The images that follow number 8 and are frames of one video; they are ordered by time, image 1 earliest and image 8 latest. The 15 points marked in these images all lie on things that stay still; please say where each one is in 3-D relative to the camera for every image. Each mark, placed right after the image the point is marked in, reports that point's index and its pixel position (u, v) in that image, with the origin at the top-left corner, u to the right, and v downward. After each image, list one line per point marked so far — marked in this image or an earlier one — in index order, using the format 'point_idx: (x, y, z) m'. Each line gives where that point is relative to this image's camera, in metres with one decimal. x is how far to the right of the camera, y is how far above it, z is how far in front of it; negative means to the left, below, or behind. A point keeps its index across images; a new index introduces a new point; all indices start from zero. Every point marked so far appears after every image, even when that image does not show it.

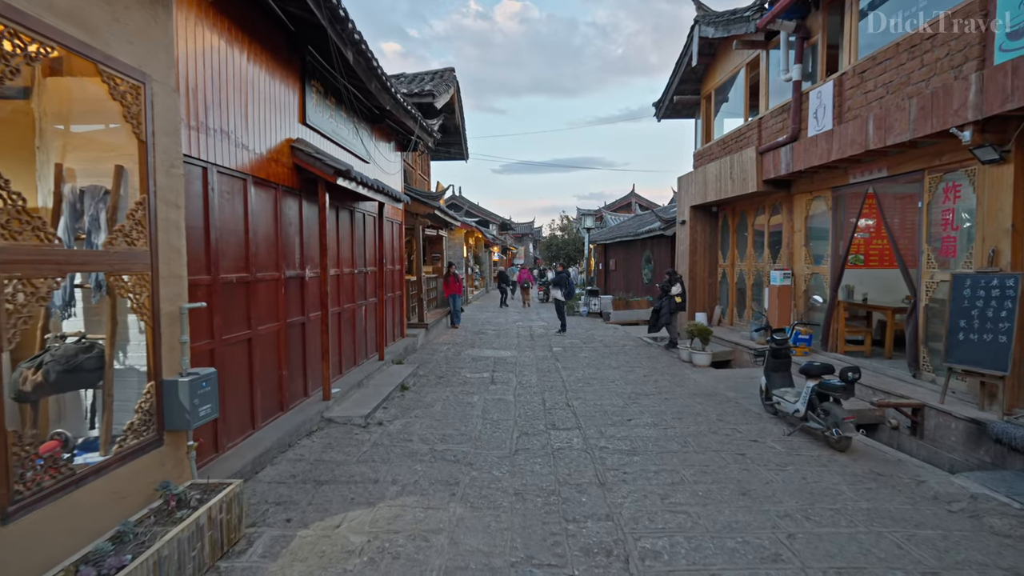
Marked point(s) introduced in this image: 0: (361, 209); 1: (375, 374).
0: (-2.0, +1.0, +7.7) m
1: (-1.7, -1.1, +7.3) m
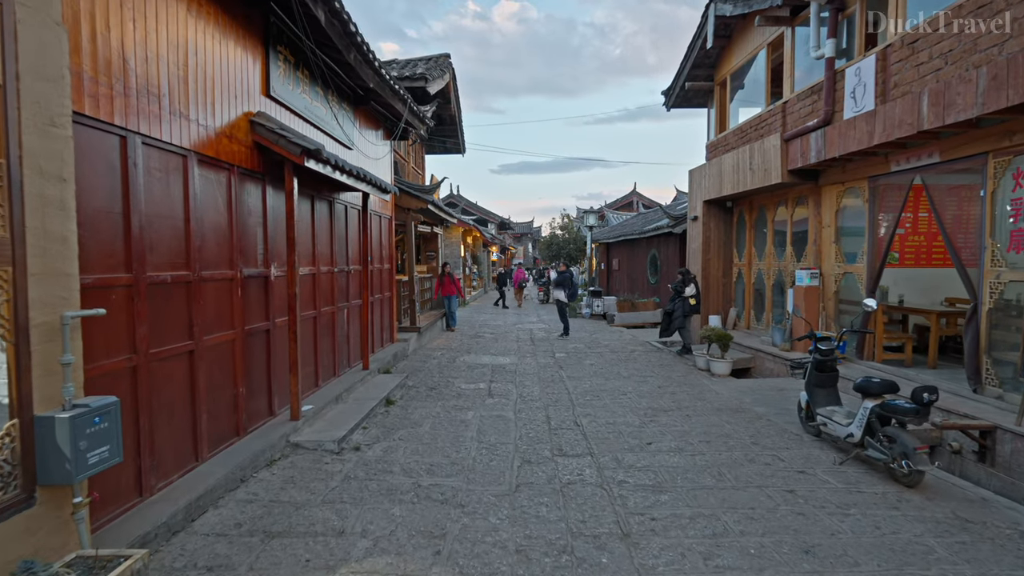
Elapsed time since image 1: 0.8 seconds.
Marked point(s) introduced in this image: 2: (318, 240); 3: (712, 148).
0: (-2.0, +1.0, +6.9) m
1: (-1.7, -1.1, +6.5) m
2: (-2.0, +0.5, +6.1) m
3: (+3.7, +2.6, +10.9) m
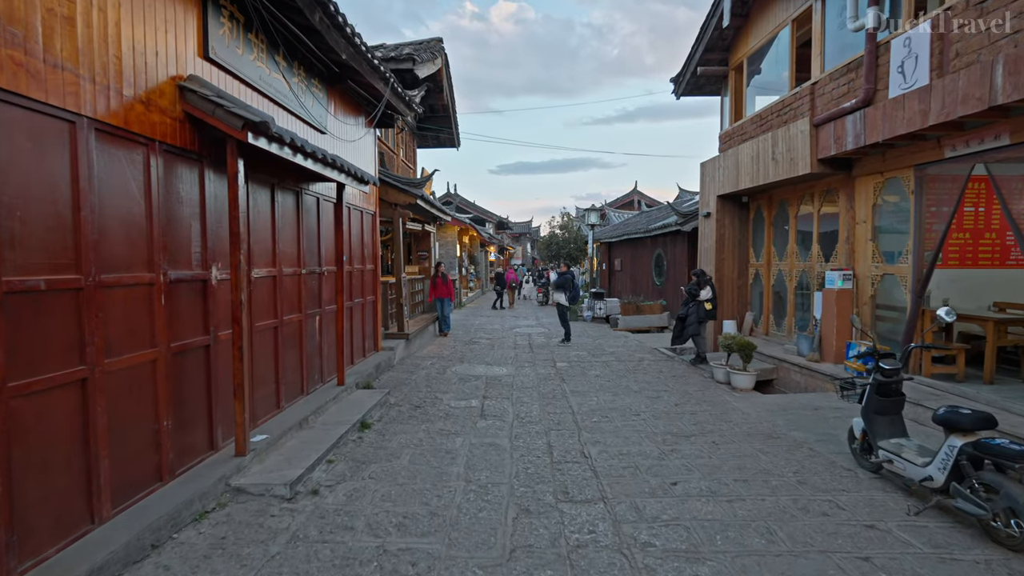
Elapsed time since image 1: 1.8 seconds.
0: (-2.1, +1.0, +6.0) m
1: (-1.8, -1.1, +5.6) m
2: (-2.1, +0.5, +5.3) m
3: (+3.7, +2.6, +10.1) m
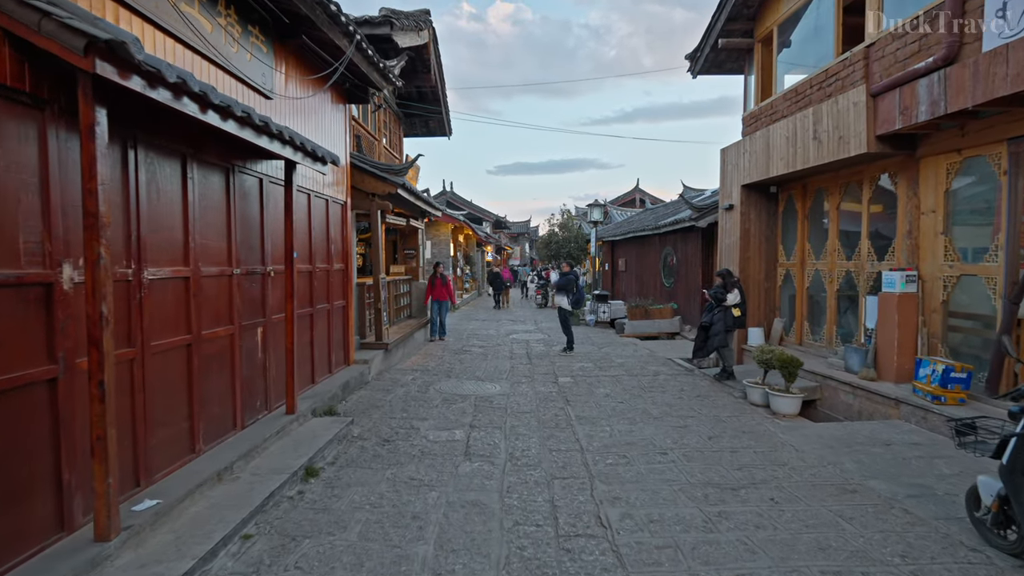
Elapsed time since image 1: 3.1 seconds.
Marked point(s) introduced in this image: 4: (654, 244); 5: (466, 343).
0: (-2.1, +0.9, +4.7) m
1: (-1.8, -1.2, +4.4) m
2: (-2.1, +0.4, +4.0) m
3: (+3.6, +2.6, +8.8) m
4: (+3.7, +1.1, +15.2) m
5: (-0.9, -1.1, +11.3) m
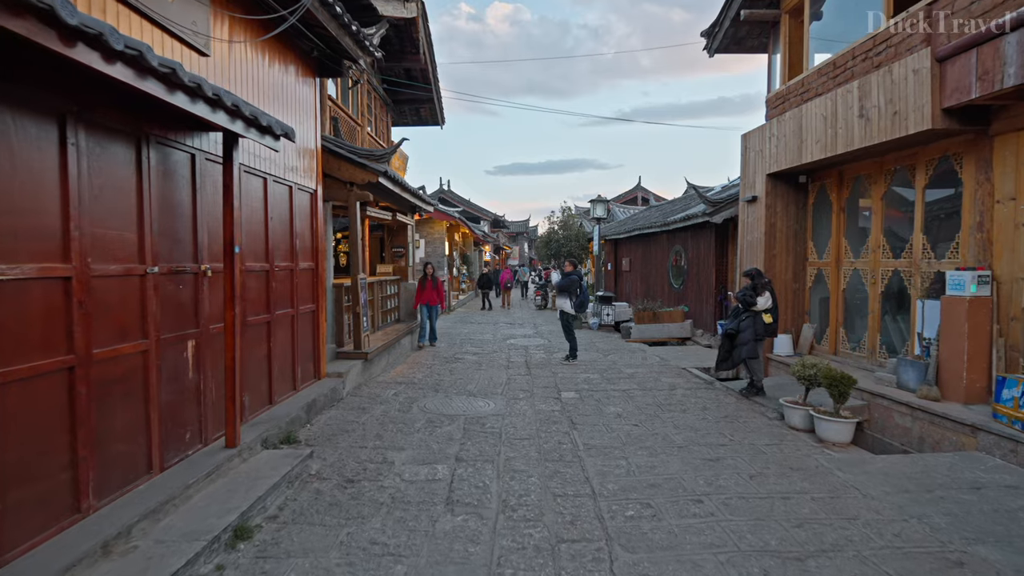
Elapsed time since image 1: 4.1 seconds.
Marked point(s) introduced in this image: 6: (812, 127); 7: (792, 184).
0: (-2.2, +0.9, +3.8) m
1: (-1.9, -1.2, +3.4) m
2: (-2.2, +0.4, +3.0) m
3: (+3.6, +2.5, +7.9) m
4: (+3.6, +1.1, +14.2) m
5: (-0.9, -1.1, +10.3) m
6: (+3.4, +1.8, +6.7) m
7: (+3.7, +1.4, +7.8) m
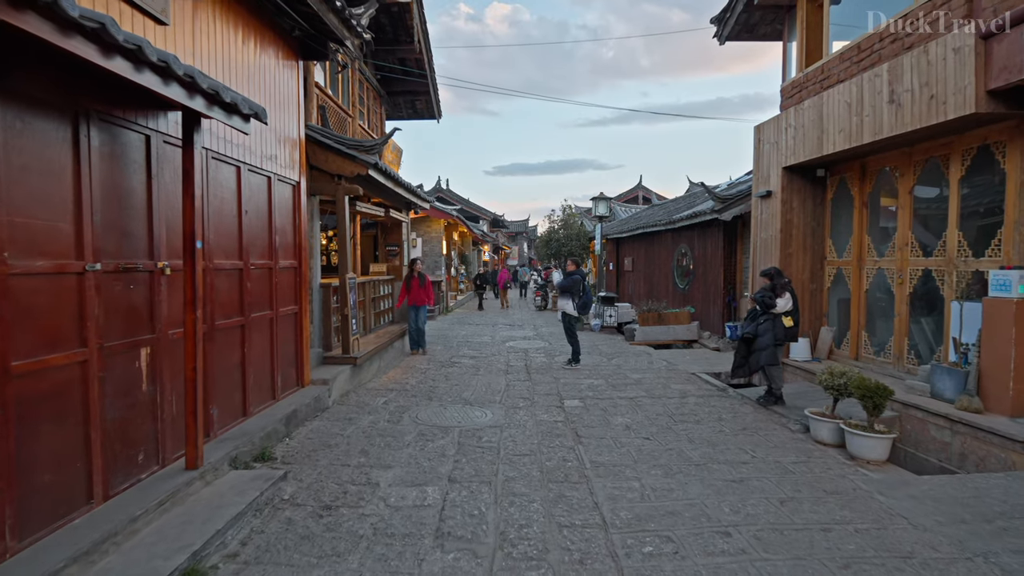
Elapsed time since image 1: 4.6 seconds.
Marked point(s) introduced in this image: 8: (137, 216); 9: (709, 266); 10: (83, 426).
0: (-2.2, +0.9, +3.3) m
1: (-1.9, -1.2, +2.9) m
2: (-2.2, +0.4, +2.5) m
3: (+3.6, +2.5, +7.4) m
4: (+3.6, +1.1, +13.7) m
5: (-1.0, -1.1, +9.8) m
6: (+3.4, +1.8, +6.3) m
7: (+3.7, +1.4, +7.3) m
8: (-2.2, +0.4, +3.4) m
9: (+3.8, +0.4, +11.2) m
10: (-2.1, -0.7, +2.9) m
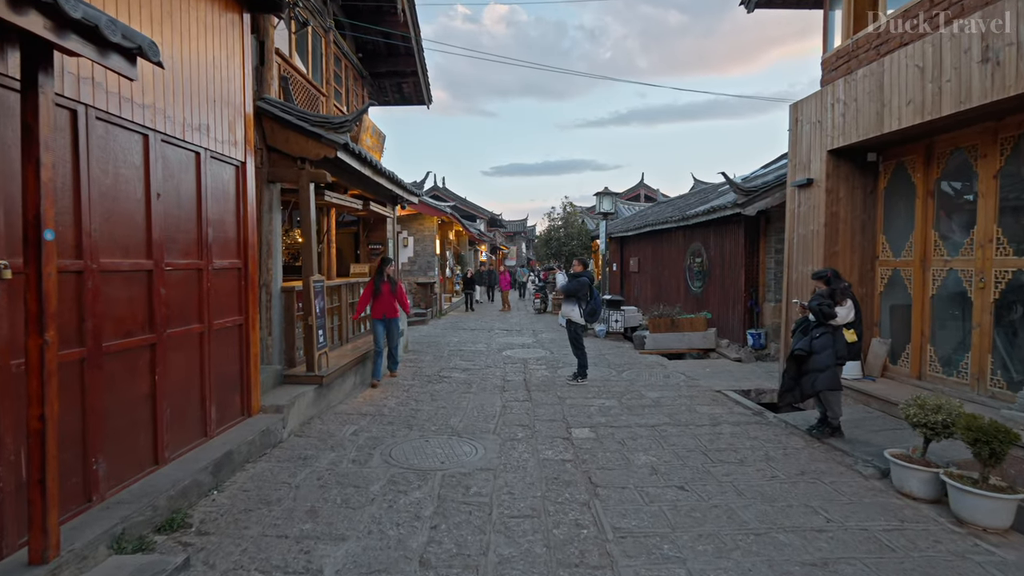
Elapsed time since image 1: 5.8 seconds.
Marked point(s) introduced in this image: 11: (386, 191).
0: (-2.2, +0.9, +2.2) m
1: (-1.9, -1.2, +1.8) m
2: (-2.2, +0.4, +1.4) m
3: (+3.5, +2.5, +6.3) m
4: (+3.5, +1.1, +12.6) m
5: (-1.0, -1.1, +8.7) m
6: (+3.4, +1.8, +5.2) m
7: (+3.7, +1.3, +6.2) m
8: (-2.2, +0.4, +2.3) m
9: (+3.7, +0.4, +10.1) m
10: (-2.2, -0.7, +1.8) m
11: (-1.8, +1.4, +8.5) m
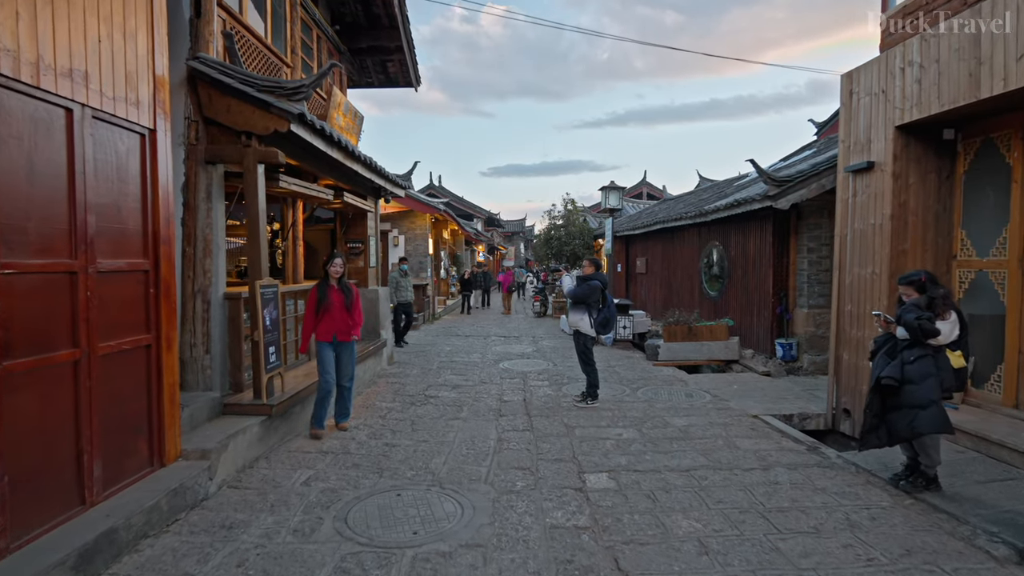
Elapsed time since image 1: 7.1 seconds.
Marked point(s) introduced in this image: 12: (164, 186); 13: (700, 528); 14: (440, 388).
0: (-2.2, +0.8, +1.0) m
1: (-1.9, -1.3, +0.6) m
2: (-2.2, +0.3, +0.3) m
3: (+3.5, +2.4, +5.2) m
4: (+3.5, +1.0, +11.5) m
5: (-1.0, -1.2, +7.6) m
6: (+3.4, +1.7, +4.0) m
7: (+3.7, +1.3, +5.1) m
8: (-2.2, +0.3, +1.1) m
9: (+3.7, +0.3, +9.0) m
10: (-2.2, -0.8, +0.7) m
11: (-1.9, +1.3, +7.3) m
12: (-2.2, +0.6, +3.6) m
13: (+1.1, -1.4, +3.3) m
14: (-0.9, -1.2, +7.1) m
